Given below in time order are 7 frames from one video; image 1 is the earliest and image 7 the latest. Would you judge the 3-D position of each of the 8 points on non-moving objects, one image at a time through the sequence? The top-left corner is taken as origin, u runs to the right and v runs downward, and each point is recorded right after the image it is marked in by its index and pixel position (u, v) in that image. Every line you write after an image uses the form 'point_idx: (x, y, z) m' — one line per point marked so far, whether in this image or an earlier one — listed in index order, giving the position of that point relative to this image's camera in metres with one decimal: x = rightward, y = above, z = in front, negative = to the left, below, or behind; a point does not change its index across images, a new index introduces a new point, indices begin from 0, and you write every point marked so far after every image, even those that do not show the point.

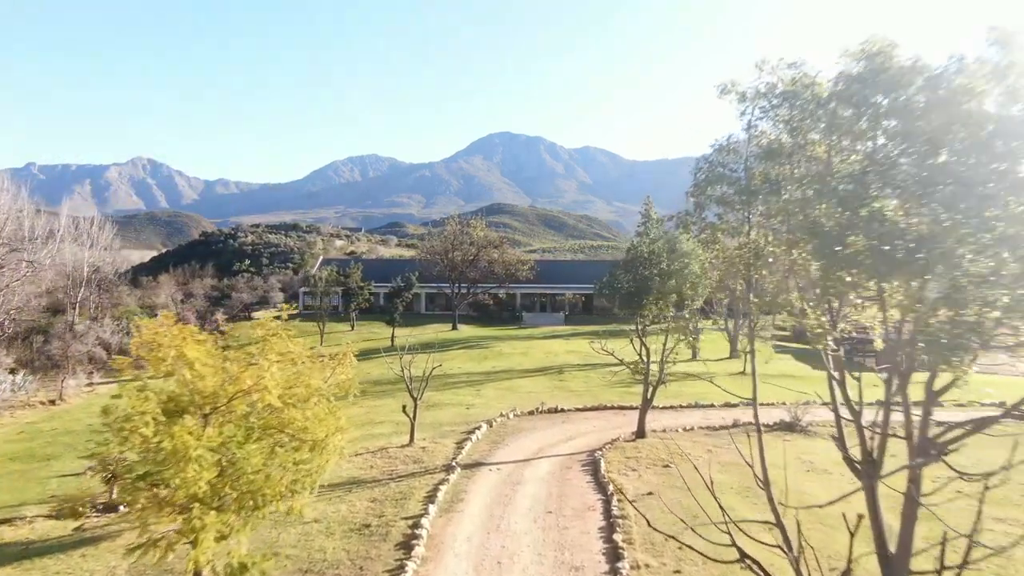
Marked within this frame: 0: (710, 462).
0: (+5.3, -4.6, +15.9) m
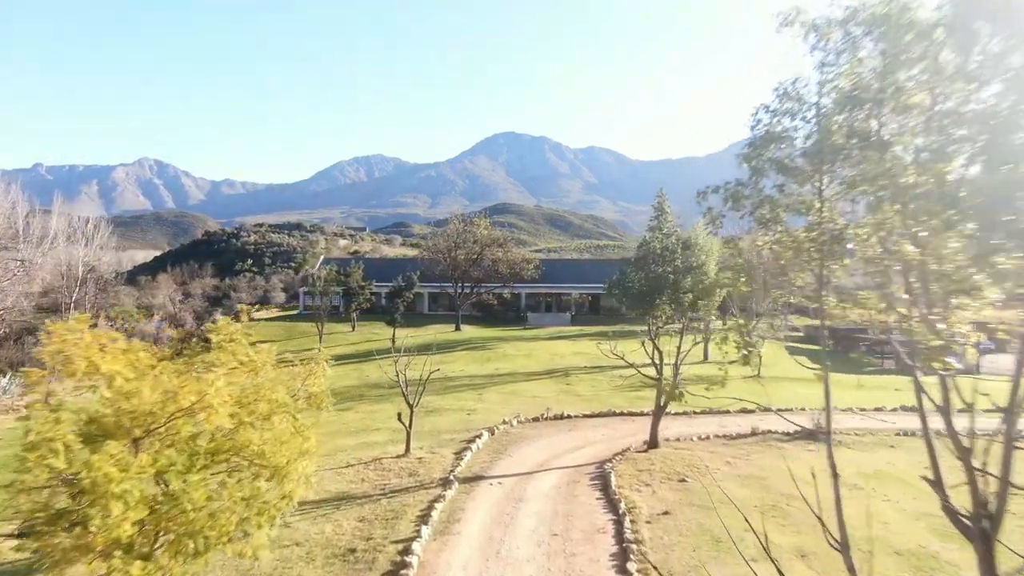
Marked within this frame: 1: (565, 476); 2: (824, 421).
0: (+5.4, -4.6, +14.6) m
1: (+1.3, -4.7, +14.7) m
2: (+10.3, -4.4, +19.6) m
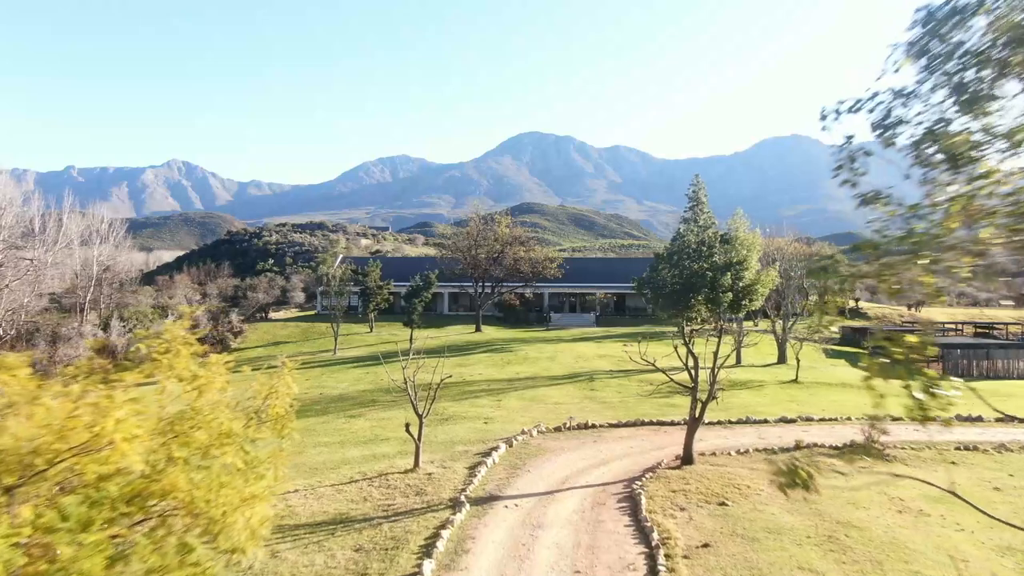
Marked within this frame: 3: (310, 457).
0: (+5.7, -4.6, +12.9) m
1: (+1.7, -4.6, +13.2) m
2: (+10.9, -4.3, +17.7) m
3: (-6.0, -5.0, +17.5) m
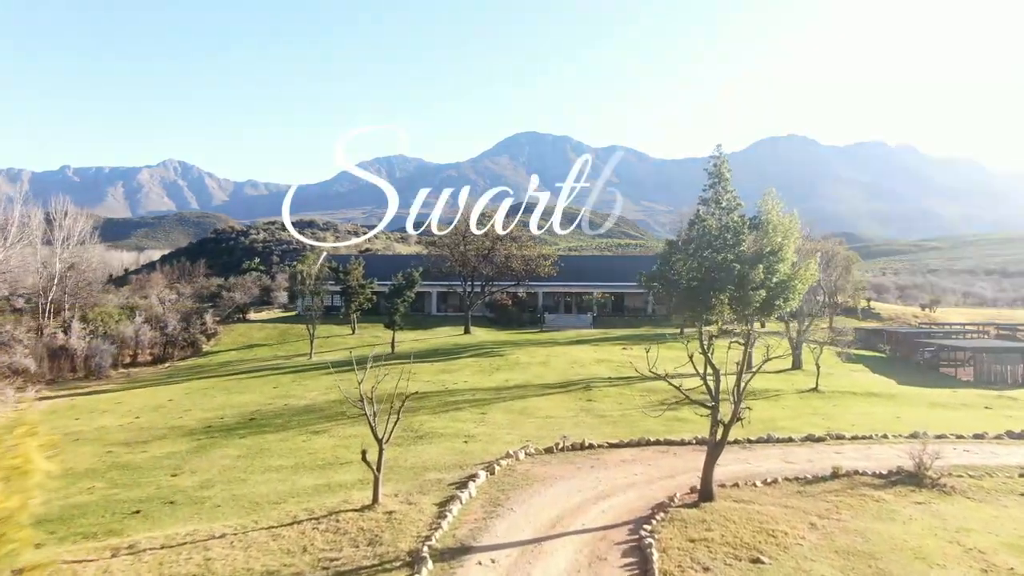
0: (+5.3, -4.5, +10.2) m
1: (+1.3, -4.6, +10.4) m
2: (+10.5, -4.2, +15.0) m
3: (-6.4, -4.9, +14.7) m
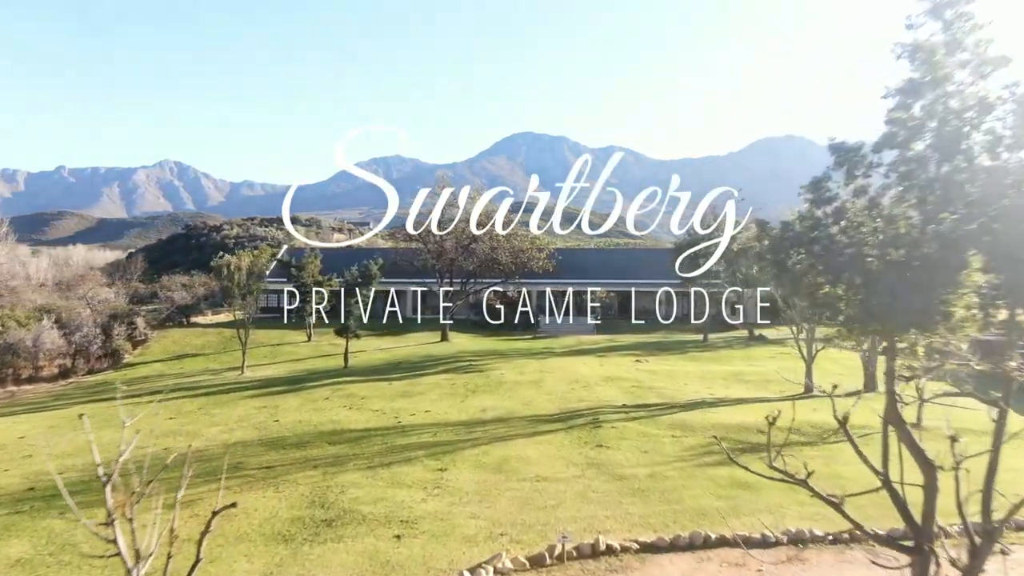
0: (+4.7, -4.3, +3.2) m
1: (+0.7, -4.4, +3.4) m
2: (+9.9, -4.1, +8.1) m
3: (-7.0, -4.7, +7.7) m
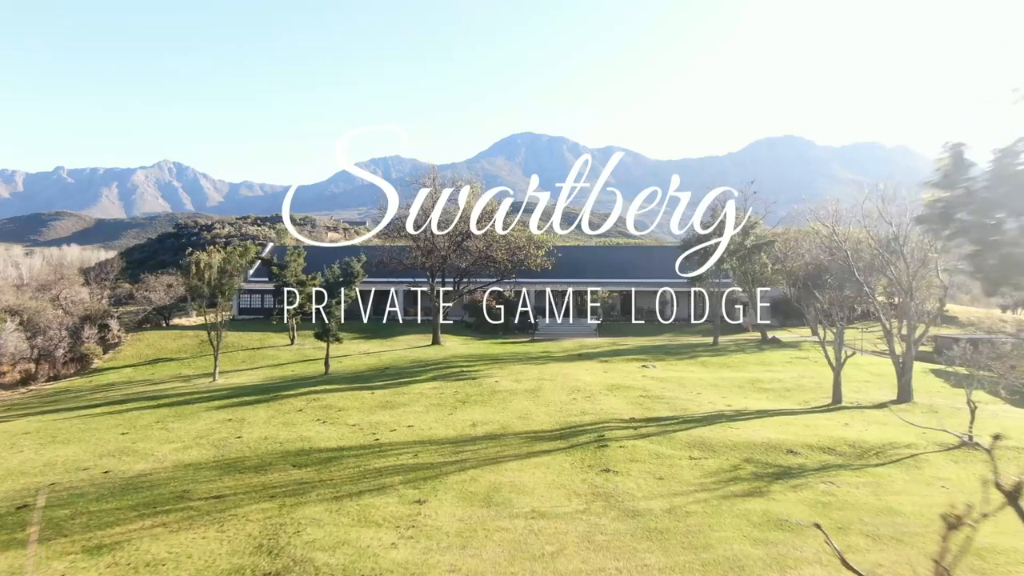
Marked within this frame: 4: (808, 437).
0: (+4.5, -4.3, +1.0) m
1: (+0.5, -4.4, +1.3) m
2: (+9.7, -4.0, +5.9) m
3: (-7.2, -4.7, +5.5) m
4: (+7.5, -3.8, +15.1) m
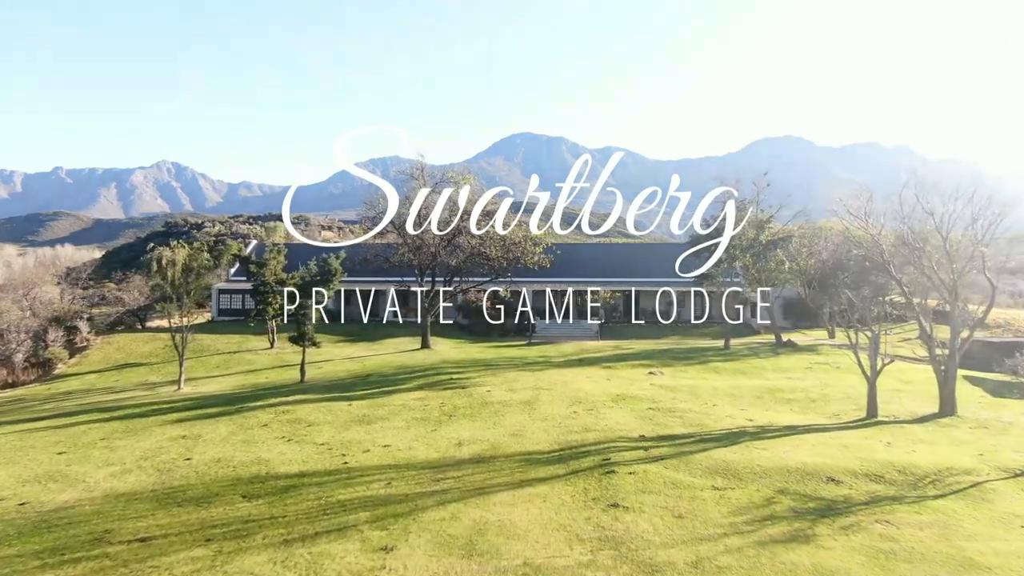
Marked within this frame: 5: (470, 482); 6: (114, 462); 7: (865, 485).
0: (+4.4, -4.2, -1.1) m
1: (+0.3, -4.3, -0.9) m
2: (+9.5, -4.0, +3.7) m
3: (-7.4, -4.7, +3.3) m
4: (+7.3, -3.8, +12.9) m
5: (-0.8, -4.0, +12.2) m
6: (-9.8, -4.3, +14.7) m
7: (+7.1, -3.9, +11.9) m
